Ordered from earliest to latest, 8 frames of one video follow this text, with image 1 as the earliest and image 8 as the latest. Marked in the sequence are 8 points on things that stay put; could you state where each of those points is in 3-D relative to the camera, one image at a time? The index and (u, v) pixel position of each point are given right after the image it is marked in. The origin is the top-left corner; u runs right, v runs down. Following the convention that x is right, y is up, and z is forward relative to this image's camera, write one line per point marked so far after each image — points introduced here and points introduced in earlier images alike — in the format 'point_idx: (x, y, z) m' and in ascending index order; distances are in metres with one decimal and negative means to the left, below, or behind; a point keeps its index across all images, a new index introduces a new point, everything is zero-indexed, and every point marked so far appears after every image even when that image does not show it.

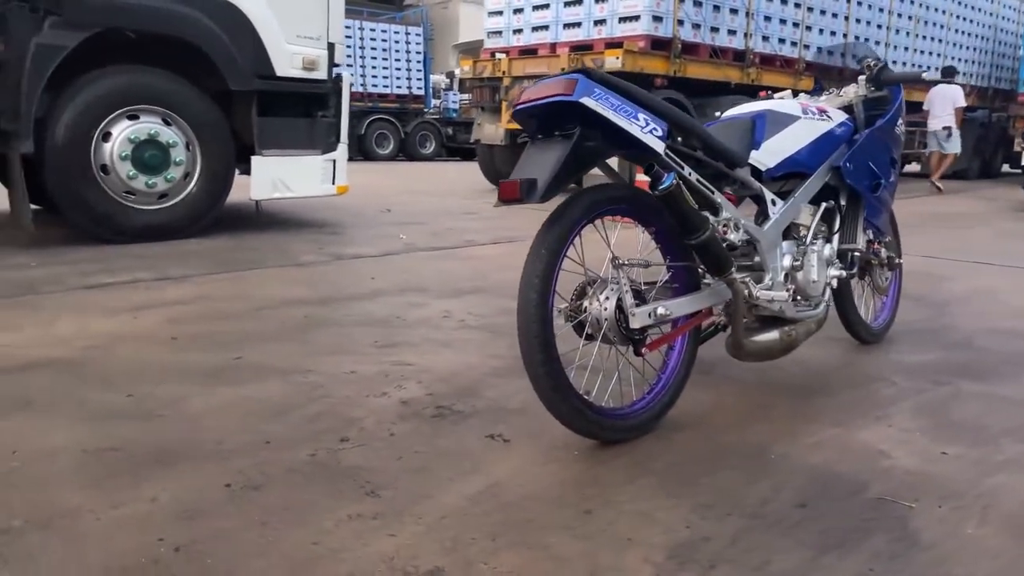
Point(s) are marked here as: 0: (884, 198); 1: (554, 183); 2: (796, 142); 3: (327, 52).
0: (+1.5, +0.4, +3.8) m
1: (+0.1, +0.3, +2.6) m
2: (+1.0, +0.5, +3.4) m
3: (-1.2, +1.5, +5.9) m
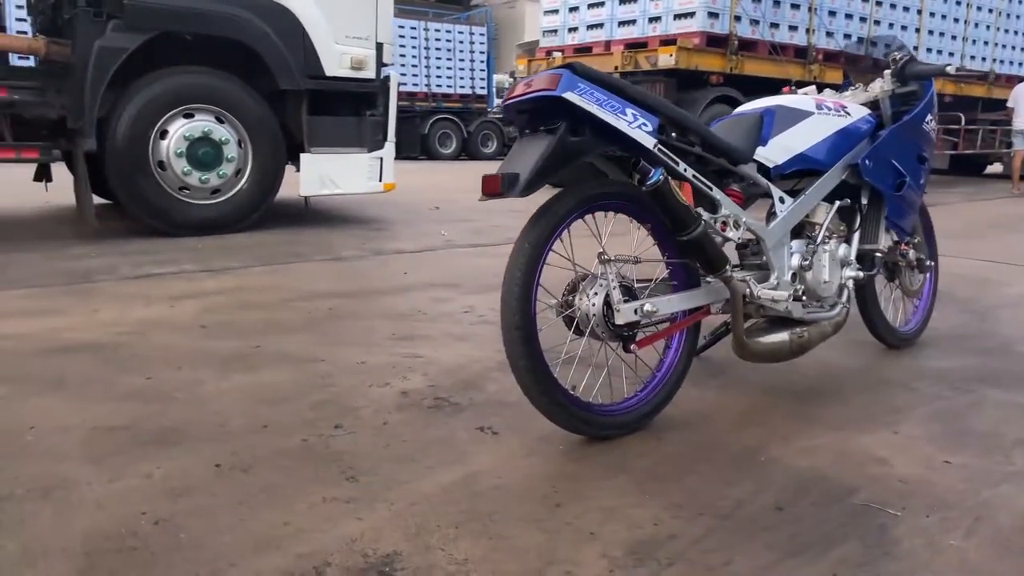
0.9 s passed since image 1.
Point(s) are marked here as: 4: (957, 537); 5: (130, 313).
0: (+1.6, +0.4, +3.7) m
1: (+0.1, +0.3, +2.6) m
2: (+1.1, +0.5, +3.3) m
3: (-0.9, +1.6, +6.1) m
4: (+1.2, -0.7, +2.4) m
5: (-1.7, -0.1, +4.0) m
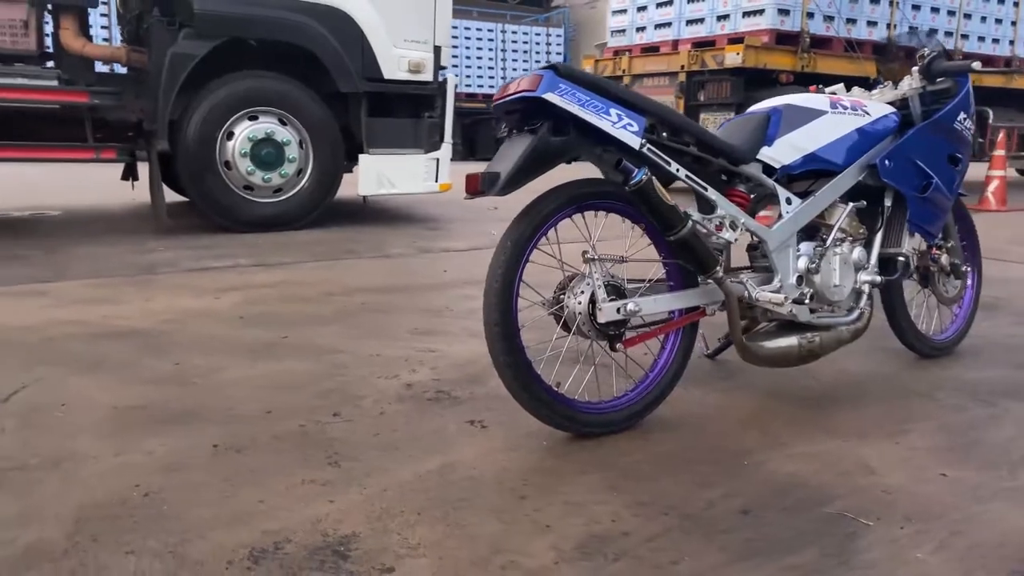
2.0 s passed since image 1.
0: (+1.7, +0.3, +3.6) m
1: (0.0, +0.3, +2.7) m
2: (+1.1, +0.5, +3.3) m
3: (-0.5, +1.6, +6.2) m
4: (+1.0, -0.7, +2.3) m
5: (-1.6, -0.1, +4.3) m
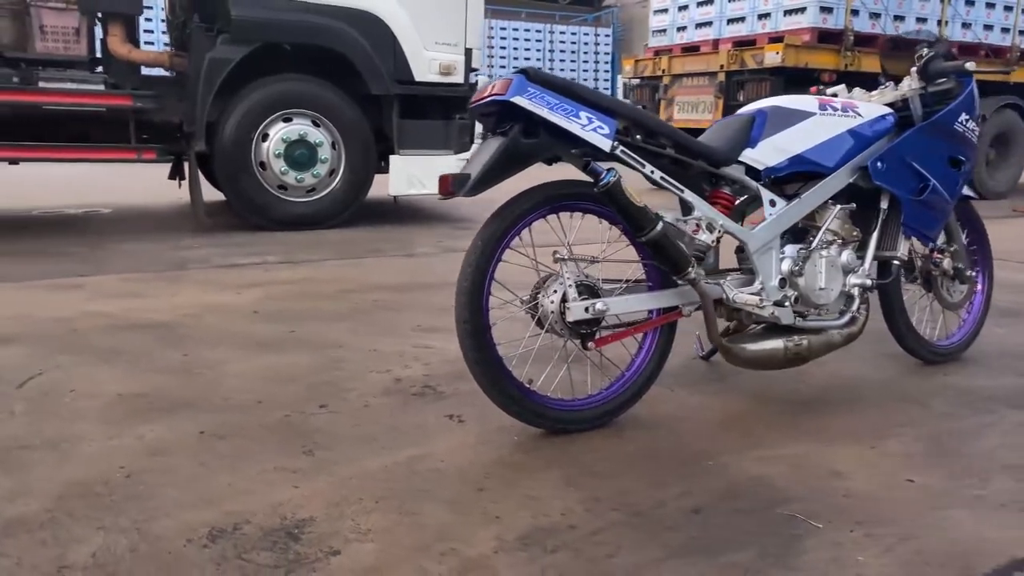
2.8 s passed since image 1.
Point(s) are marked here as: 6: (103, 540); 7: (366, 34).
0: (+1.6, +0.3, +3.5) m
1: (-0.1, +0.3, +2.8) m
2: (+1.0, +0.5, +3.2) m
3: (-0.3, +1.6, +6.3) m
4: (+0.9, -0.7, +2.3) m
5: (-1.5, 0.0, +4.5) m
6: (-1.0, -0.6, +2.3) m
7: (-0.9, +1.6, +6.0) m
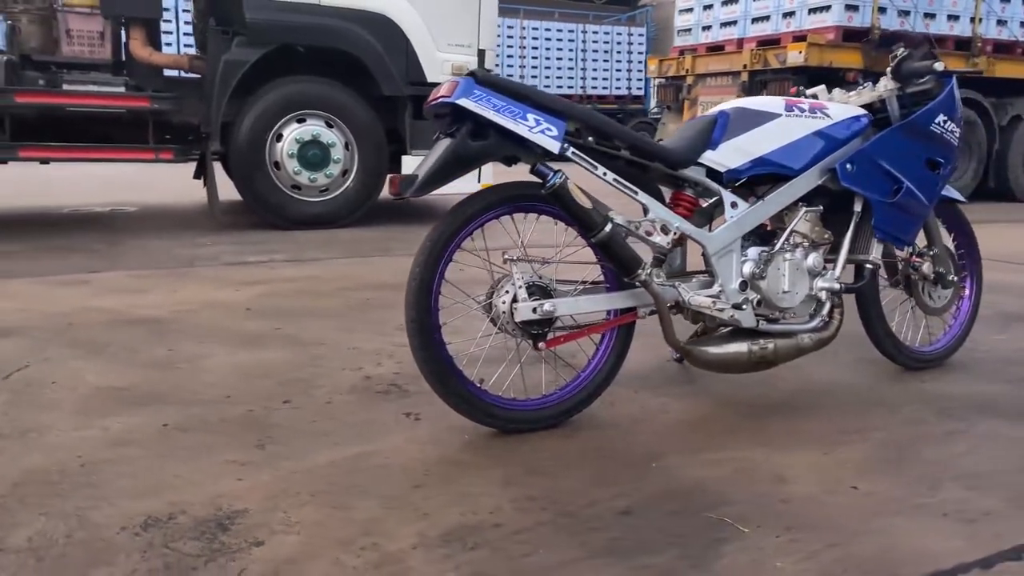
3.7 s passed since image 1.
0: (+1.5, +0.3, +3.4) m
1: (-0.2, +0.3, +2.8) m
2: (+0.9, +0.5, +3.2) m
3: (-0.2, +1.6, +6.4) m
4: (+0.7, -0.7, +2.3) m
5: (-1.6, 0.0, +4.6) m
6: (-1.2, -0.6, +2.4) m
7: (-0.9, +1.7, +6.1) m
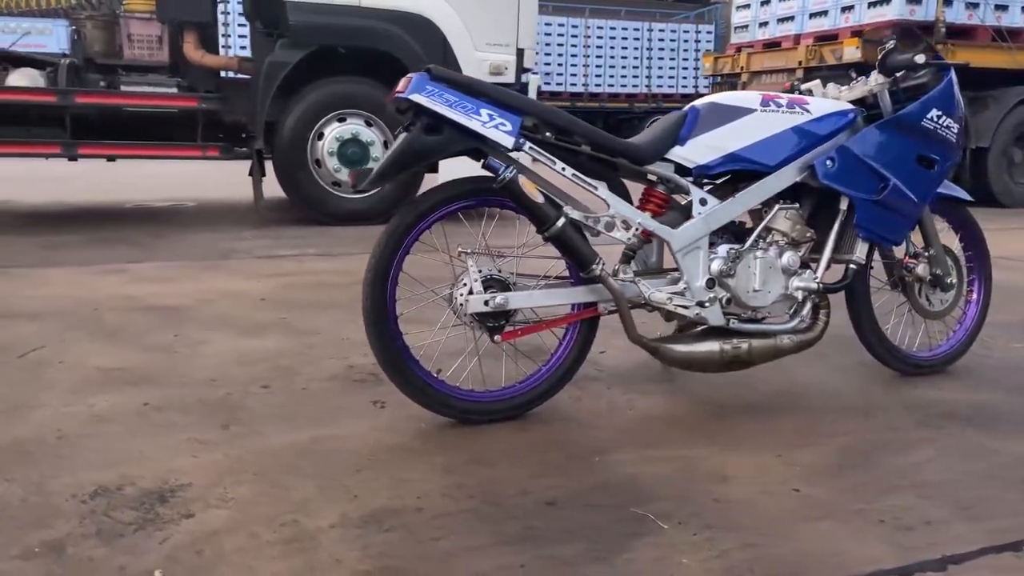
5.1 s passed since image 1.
0: (+1.4, +0.3, +3.3) m
1: (-0.4, +0.4, +2.9) m
2: (+0.8, +0.5, +3.2) m
3: (0.0, +1.6, +6.4) m
4: (+0.5, -0.7, +2.3) m
5: (-1.5, 0.0, +4.9) m
6: (-1.4, -0.6, +2.6) m
7: (-0.6, +1.7, +6.2) m
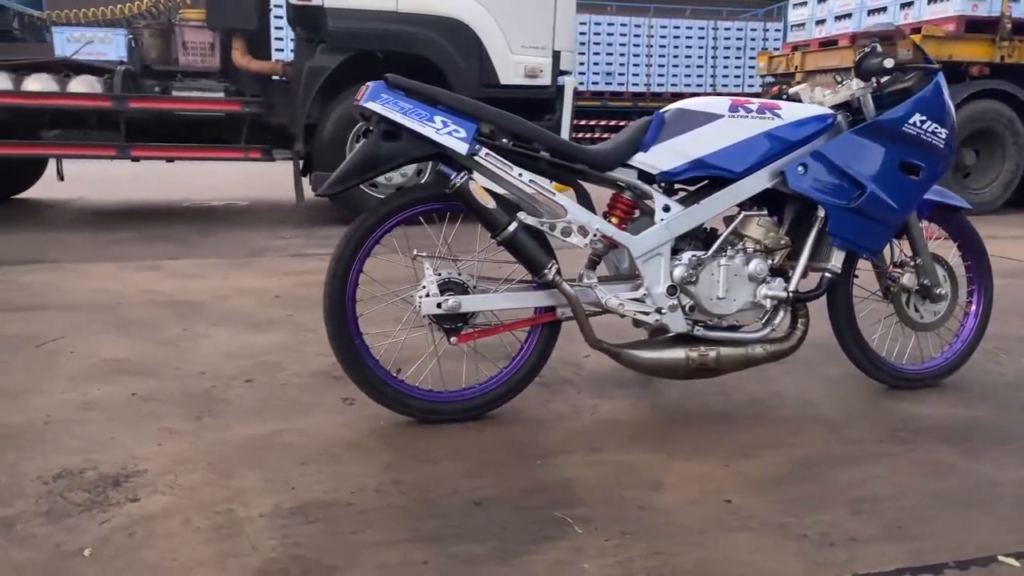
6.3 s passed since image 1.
0: (+1.3, +0.3, +3.2) m
1: (-0.5, +0.4, +3.0) m
2: (+0.7, +0.5, +3.1) m
3: (+0.3, +1.6, +6.5) m
4: (+0.2, -0.7, +2.3) m
5: (-1.5, 0.0, +5.1) m
6: (-1.6, -0.6, +2.8) m
7: (-0.4, +1.7, +6.3) m
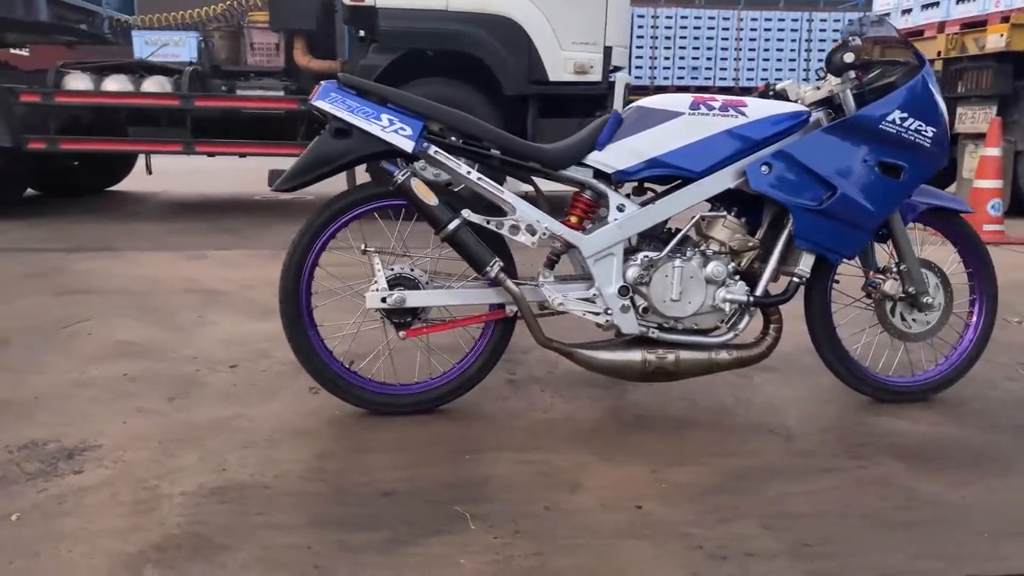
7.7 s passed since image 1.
0: (+1.2, +0.2, +3.1) m
1: (-0.7, +0.4, +3.1) m
2: (+0.5, +0.5, +3.1) m
3: (+0.6, +1.6, +6.4) m
4: (-0.1, -0.7, +2.3) m
5: (-1.3, +0.1, +5.3) m
6: (-1.8, -0.5, +3.1) m
7: (-0.1, +1.7, +6.3) m
